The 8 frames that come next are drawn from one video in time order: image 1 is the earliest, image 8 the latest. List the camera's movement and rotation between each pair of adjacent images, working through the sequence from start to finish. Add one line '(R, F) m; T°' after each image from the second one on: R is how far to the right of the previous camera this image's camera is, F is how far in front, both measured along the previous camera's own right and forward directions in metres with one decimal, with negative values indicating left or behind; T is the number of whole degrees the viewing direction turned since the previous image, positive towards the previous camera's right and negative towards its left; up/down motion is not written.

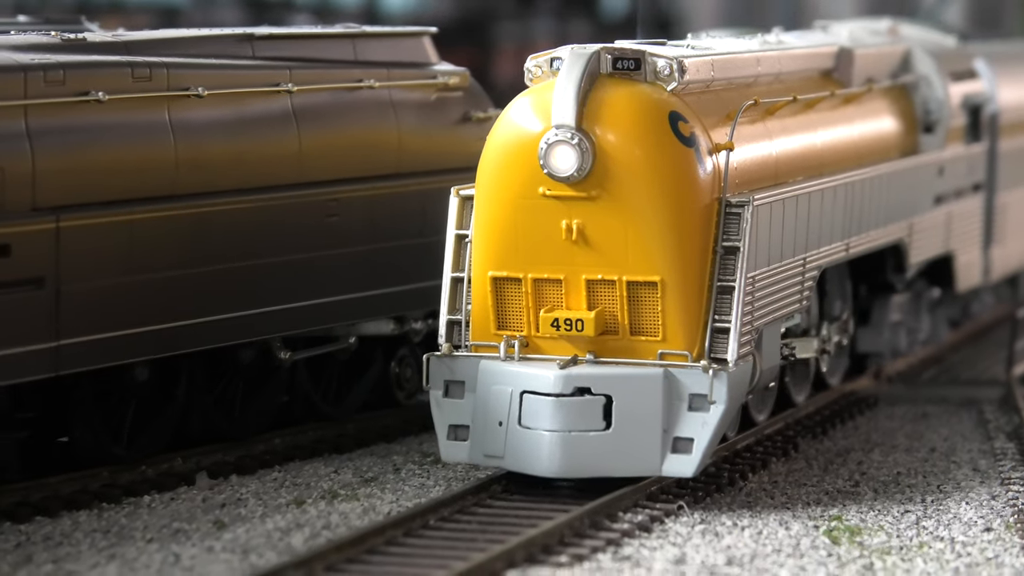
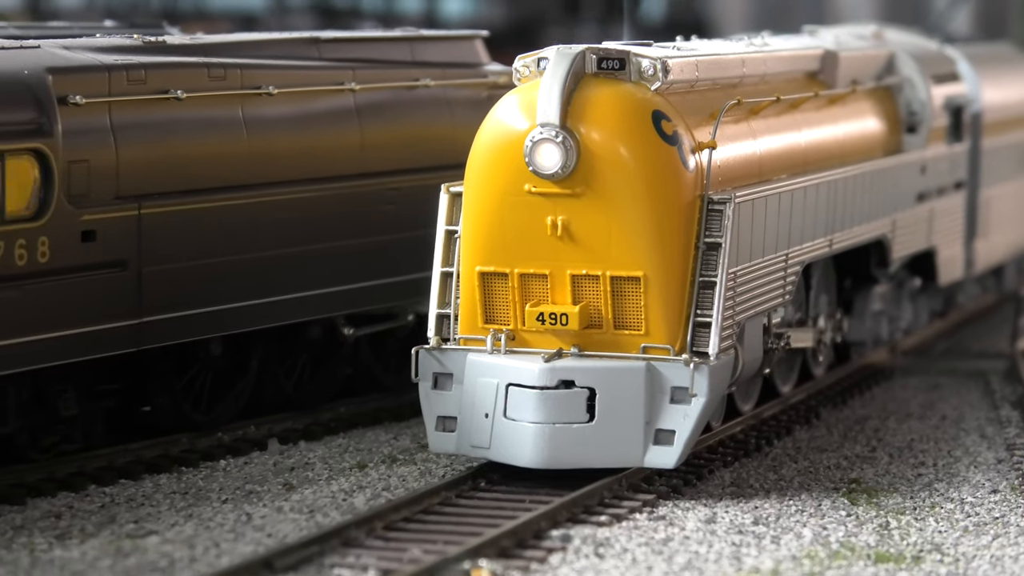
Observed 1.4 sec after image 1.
(-0.1, -0.7) m; -1°
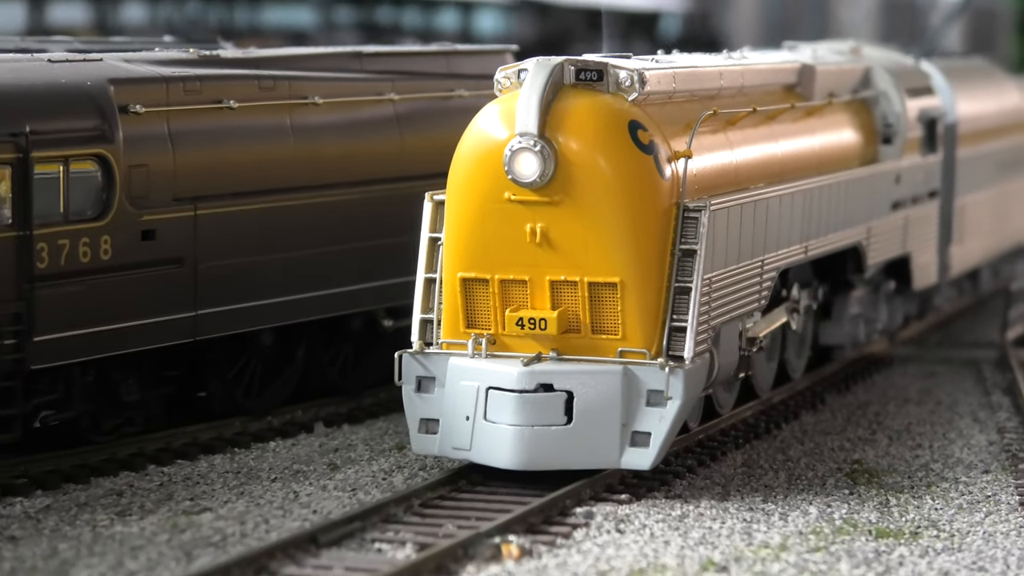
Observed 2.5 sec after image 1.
(-0.1, -0.7) m; 0°
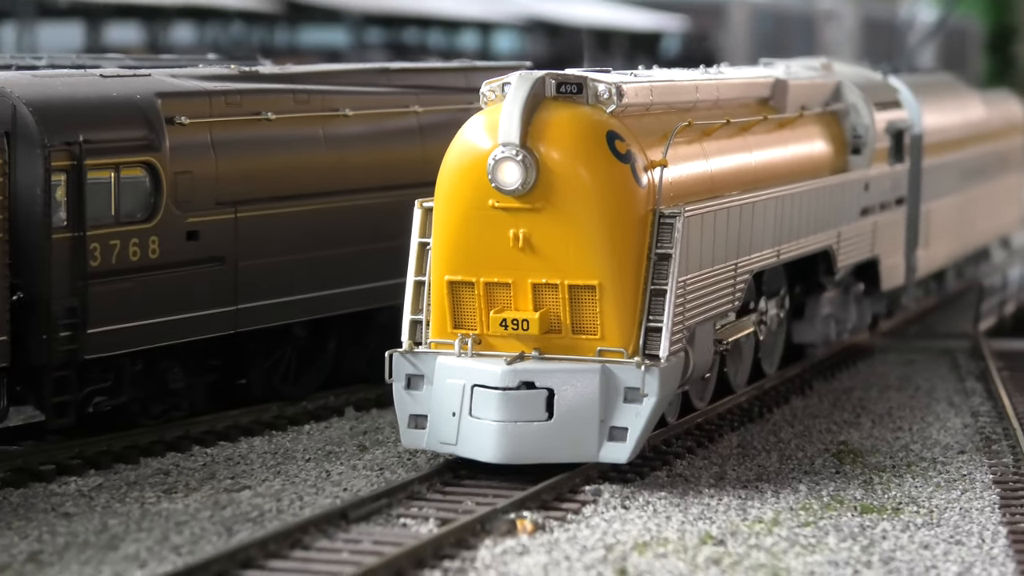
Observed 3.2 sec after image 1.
(-0.1, -0.9) m; 0°
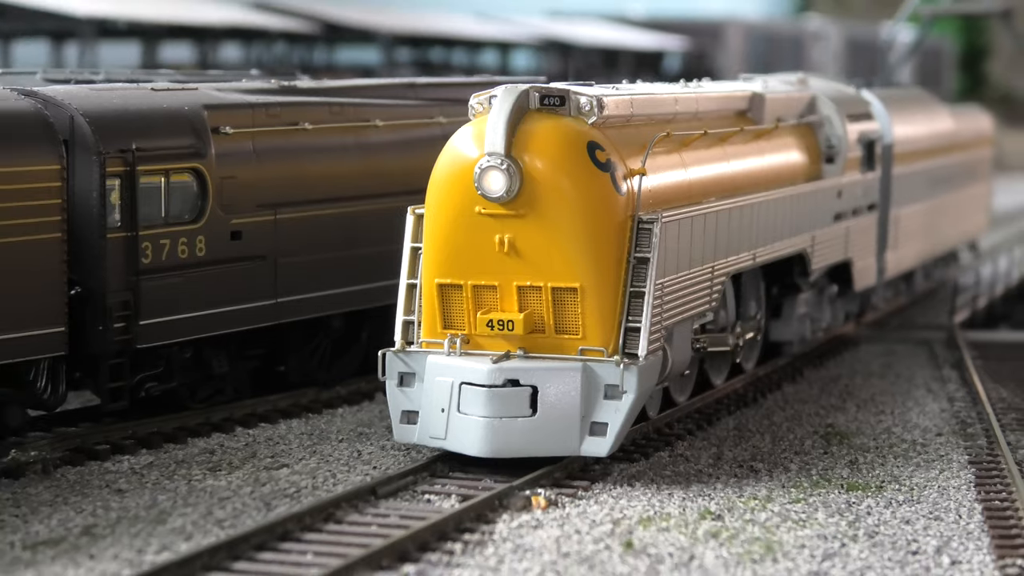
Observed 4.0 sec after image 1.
(0.0, -1.0) m; 0°
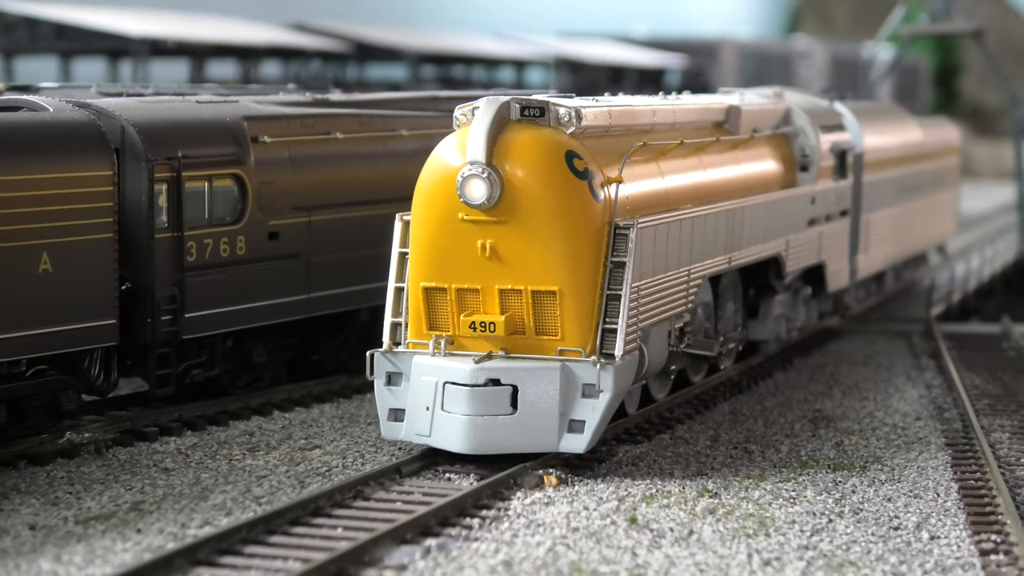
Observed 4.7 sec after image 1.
(0.0, -1.1) m; 0°
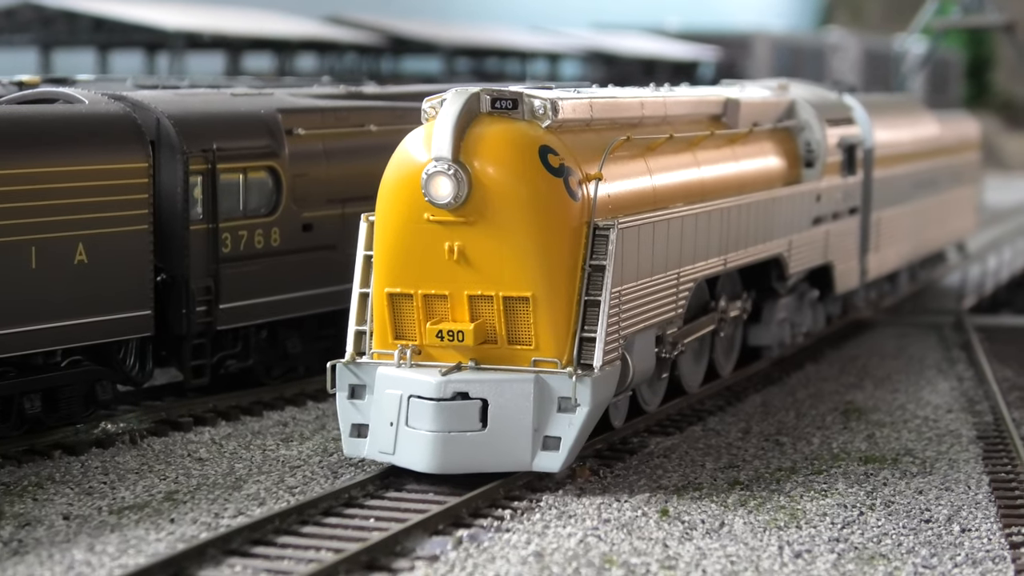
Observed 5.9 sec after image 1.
(-0.1, -0.1) m; -1°
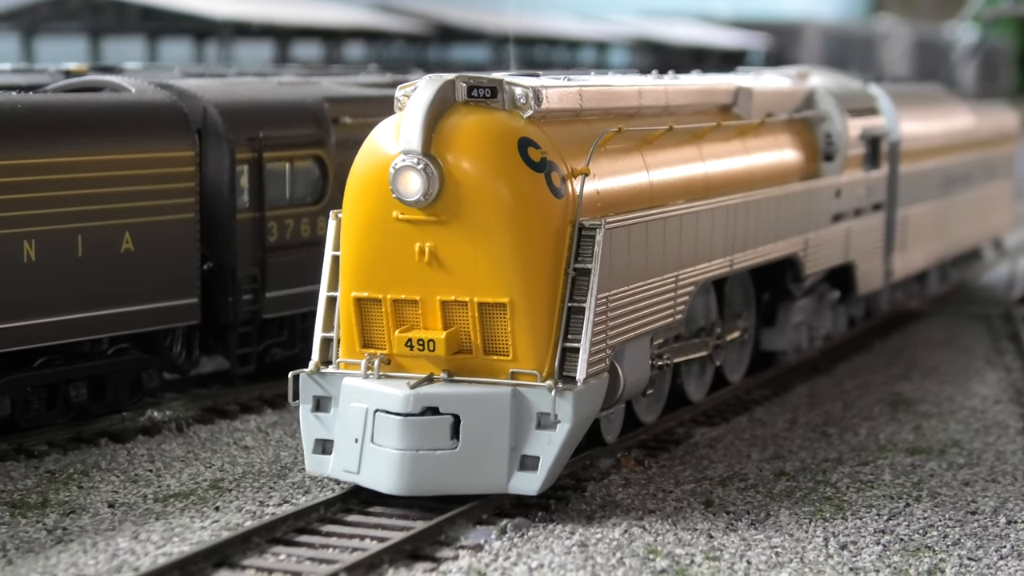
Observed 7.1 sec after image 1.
(-0.1, 0.0) m; -1°
